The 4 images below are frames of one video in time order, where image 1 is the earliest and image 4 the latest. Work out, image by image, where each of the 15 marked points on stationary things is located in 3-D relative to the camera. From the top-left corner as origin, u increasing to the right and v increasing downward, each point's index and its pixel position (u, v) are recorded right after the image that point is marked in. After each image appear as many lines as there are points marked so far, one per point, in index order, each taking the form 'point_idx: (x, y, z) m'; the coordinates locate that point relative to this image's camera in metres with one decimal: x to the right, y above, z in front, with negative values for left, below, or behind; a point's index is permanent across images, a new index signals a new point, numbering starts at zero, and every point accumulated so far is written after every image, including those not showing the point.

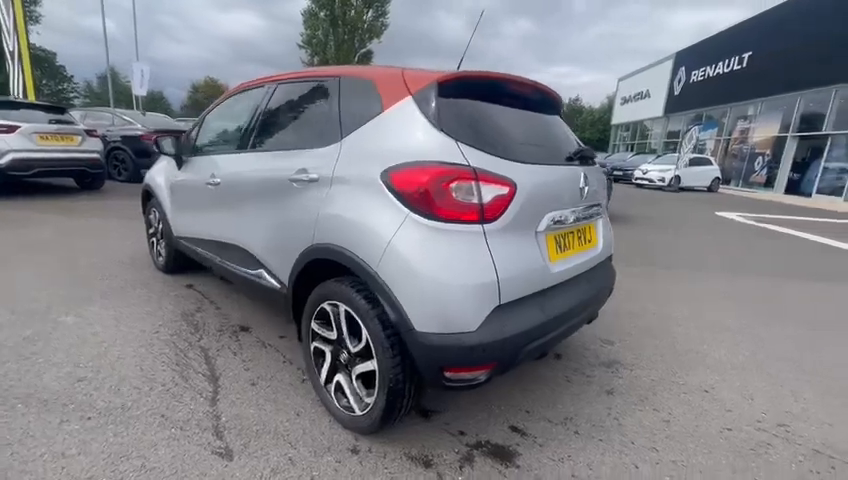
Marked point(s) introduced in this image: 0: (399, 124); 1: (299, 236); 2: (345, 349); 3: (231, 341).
0: (-0.1, +0.6, +2.2) m
1: (-0.8, 0.0, +2.5) m
2: (-0.5, -0.7, +2.3) m
3: (-1.6, -0.9, +3.3) m
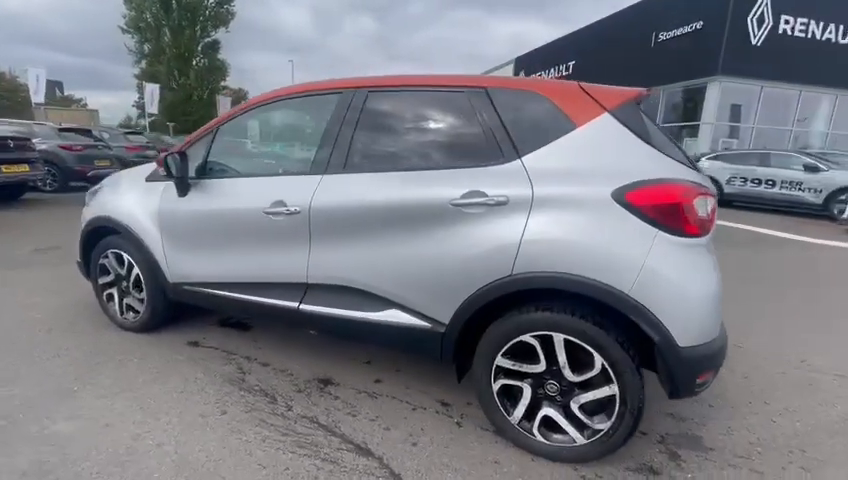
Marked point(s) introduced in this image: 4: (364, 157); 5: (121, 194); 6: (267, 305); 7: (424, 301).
0: (+1.0, +0.5, +2.1) m
1: (+0.3, -0.1, +2.3) m
2: (+0.8, -0.8, +2.2) m
3: (-0.7, -1.1, +2.8) m
4: (-0.4, +0.6, +2.6) m
5: (-2.6, +0.4, +3.4) m
6: (-1.2, -0.5, +2.9) m
7: (0.0, -0.4, +2.4) m
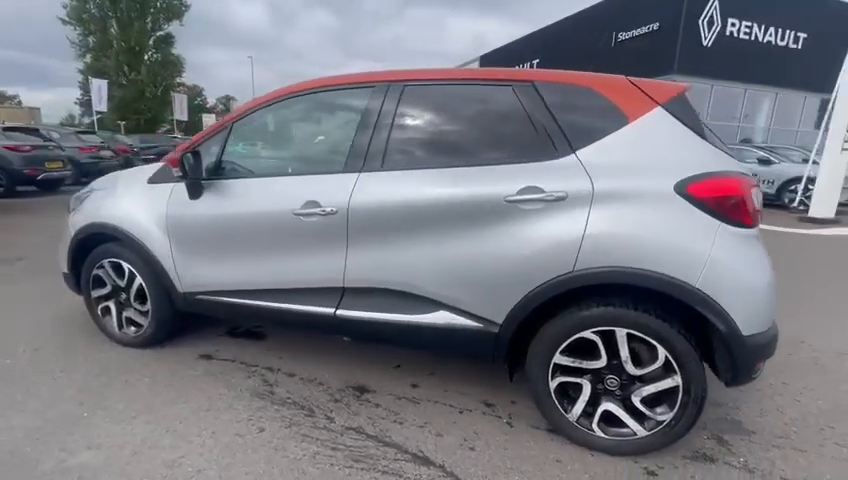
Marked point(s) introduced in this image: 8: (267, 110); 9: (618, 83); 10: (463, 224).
0: (+1.3, +0.6, +2.2) m
1: (+0.6, -0.1, +2.2) m
2: (+1.1, -0.8, +2.2) m
3: (-0.3, -1.1, +2.7) m
4: (-0.1, +0.6, +2.5) m
5: (-2.4, +0.3, +3.1) m
6: (-0.9, -0.5, +2.8) m
7: (+0.3, -0.4, +2.4) m
8: (-1.1, +0.9, +2.9) m
9: (+1.2, +0.9, +2.3) m
10: (+0.2, +0.1, +2.3) m
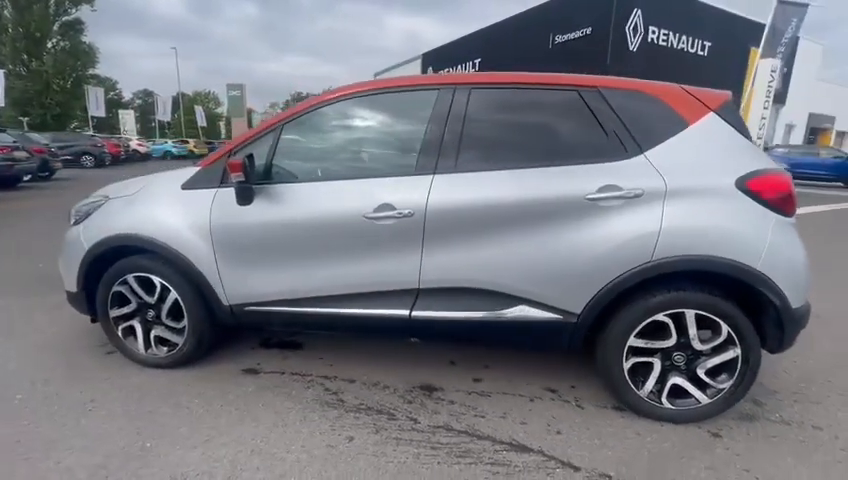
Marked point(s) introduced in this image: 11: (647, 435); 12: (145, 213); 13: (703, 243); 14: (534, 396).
0: (+1.8, +0.6, +2.4) m
1: (+1.2, -0.1, +2.4) m
2: (+1.7, -0.7, +2.5) m
3: (+0.2, -1.1, +2.7) m
4: (+0.3, +0.6, +2.6) m
5: (-2.0, +0.2, +2.9) m
6: (-0.4, -0.5, +2.7) m
7: (+0.8, -0.3, +2.5) m
8: (-0.7, +0.9, +2.8) m
9: (+1.6, +1.0, +2.6) m
10: (+0.7, +0.1, +2.5) m
11: (+1.4, -1.2, +2.5) m
12: (-2.0, +0.2, +2.9) m
13: (+1.6, 0.0, +2.3) m
14: (+0.8, -1.1, +2.8) m
